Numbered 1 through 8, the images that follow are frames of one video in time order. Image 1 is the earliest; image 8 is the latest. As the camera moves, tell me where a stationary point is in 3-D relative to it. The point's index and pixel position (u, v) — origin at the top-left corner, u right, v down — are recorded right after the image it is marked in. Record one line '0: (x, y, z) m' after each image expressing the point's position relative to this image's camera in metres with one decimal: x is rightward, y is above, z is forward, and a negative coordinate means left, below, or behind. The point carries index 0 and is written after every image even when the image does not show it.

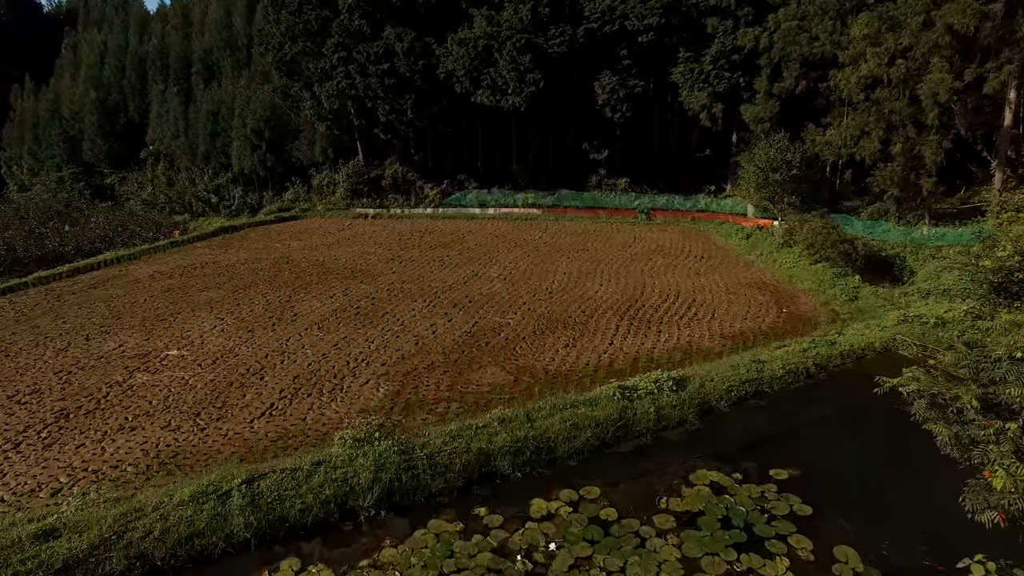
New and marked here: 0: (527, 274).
0: (+0.4, +0.3, +15.9) m
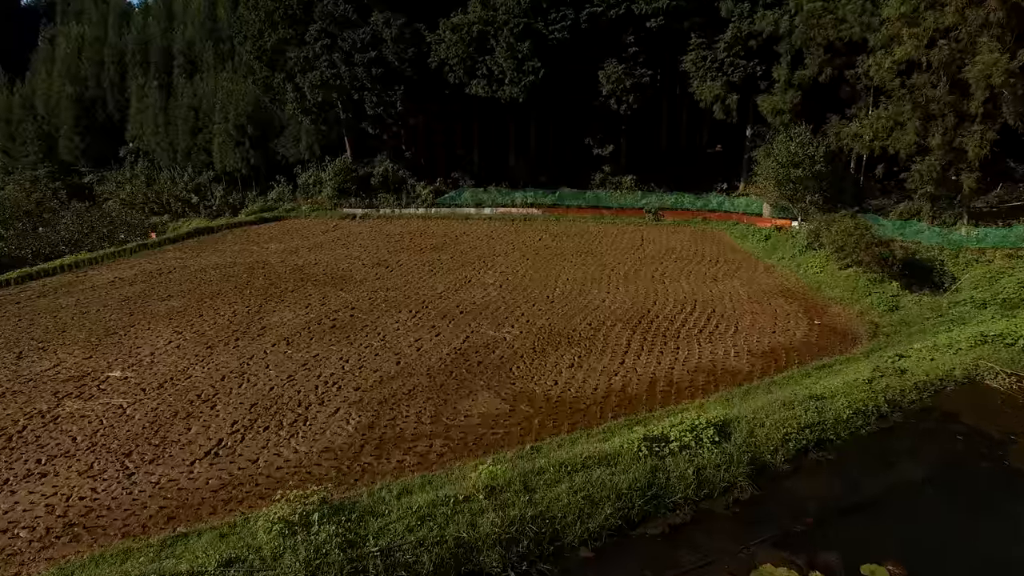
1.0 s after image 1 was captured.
0: (+0.4, +0.1, +14.4) m
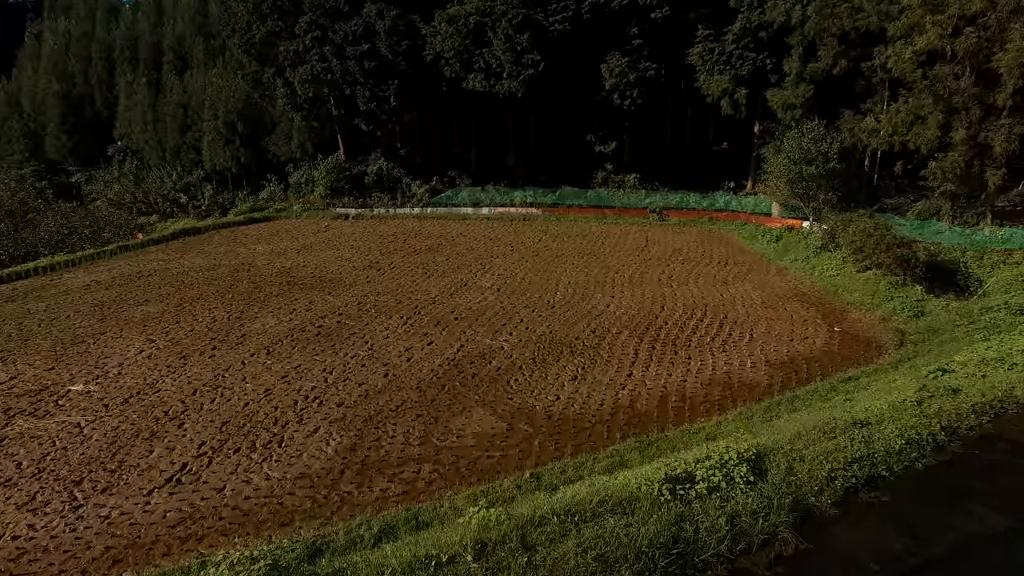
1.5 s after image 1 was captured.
0: (+0.3, +0.1, +13.6) m
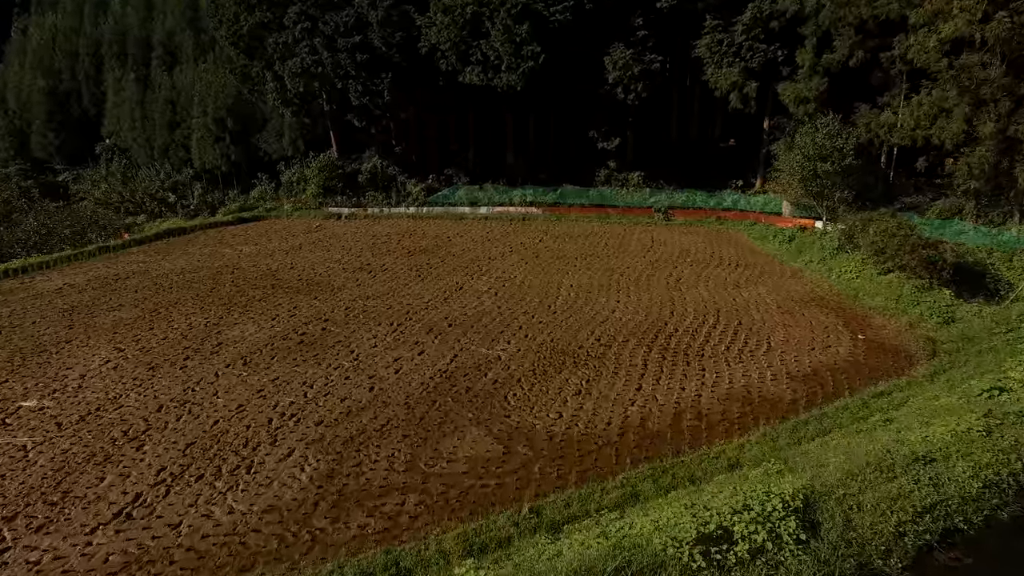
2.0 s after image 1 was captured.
0: (+0.3, 0.0, +12.8) m
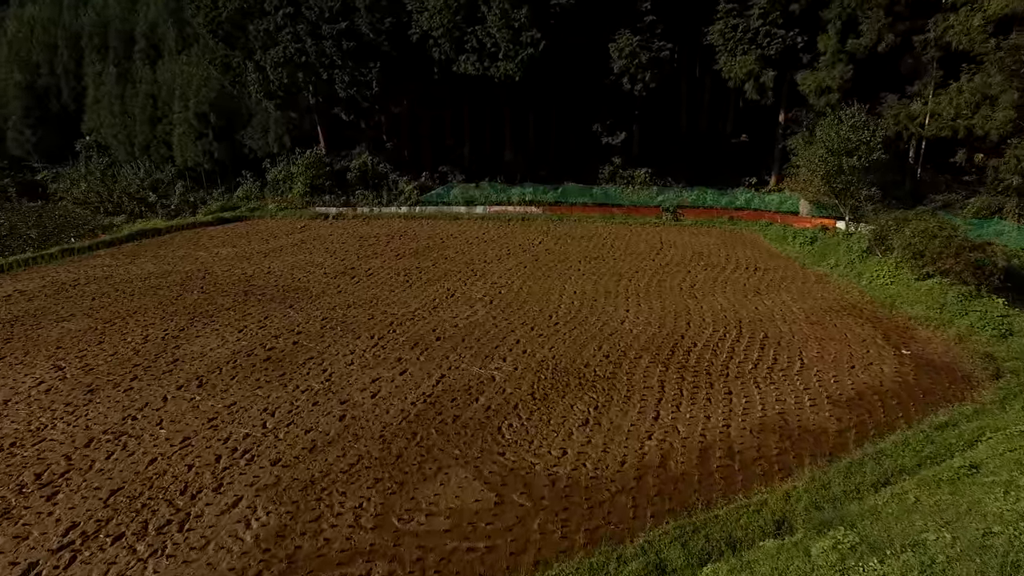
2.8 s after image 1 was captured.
0: (+0.2, -0.2, +11.6) m
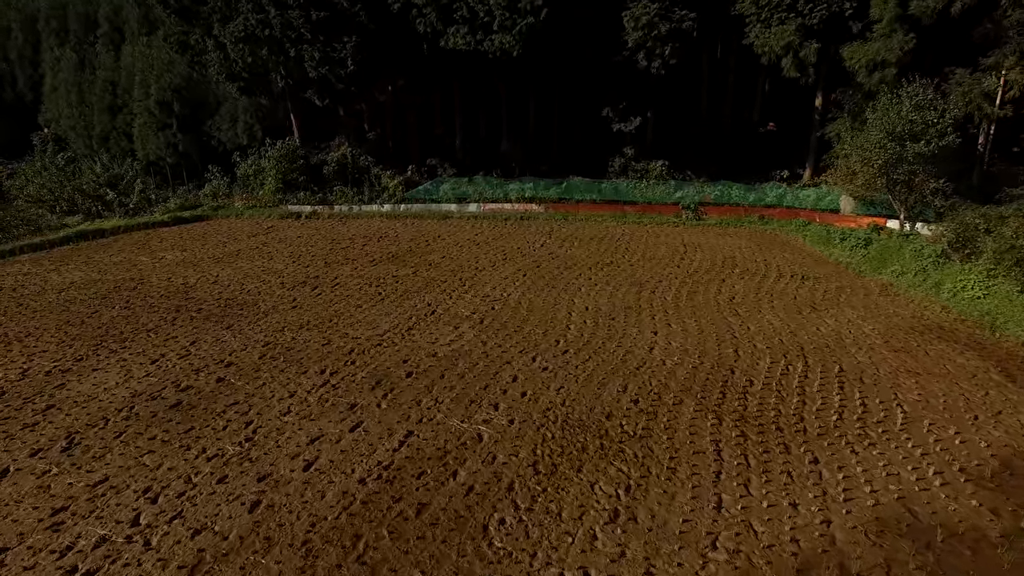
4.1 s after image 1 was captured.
0: (+0.2, -0.4, +9.2) m
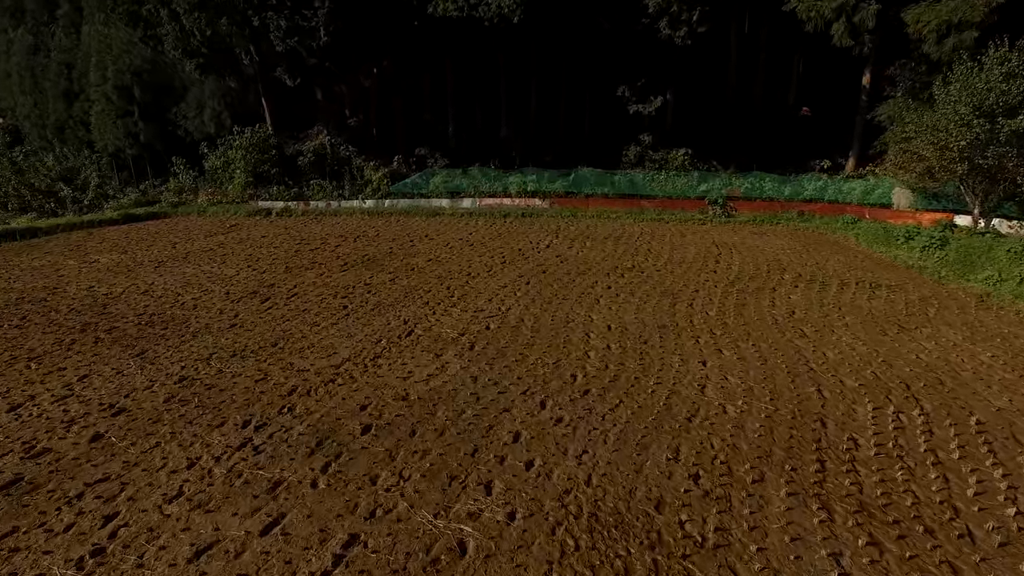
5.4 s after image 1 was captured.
0: (+0.2, -0.5, +7.1) m
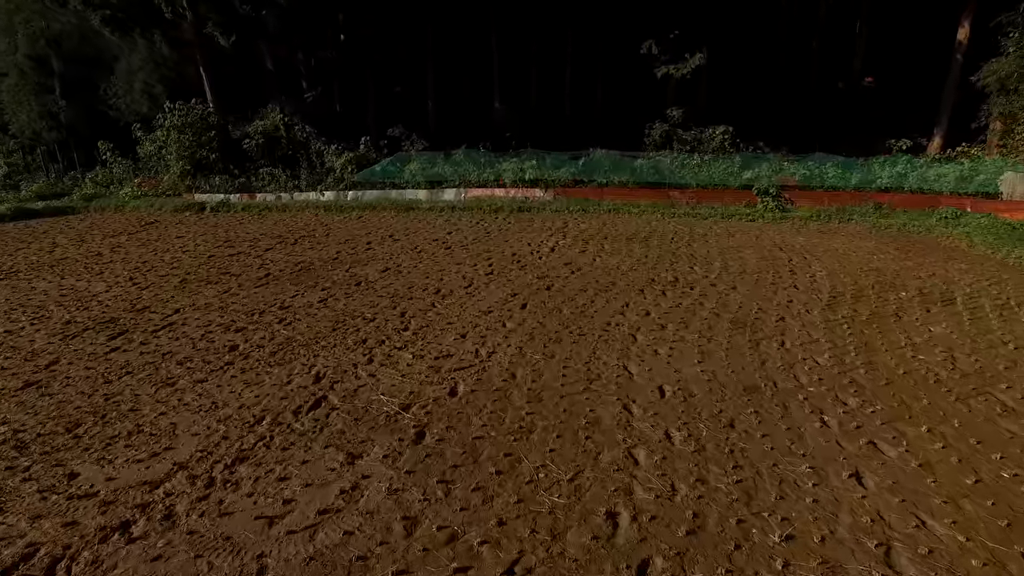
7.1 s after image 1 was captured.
0: (+0.1, -0.8, +4.0) m
